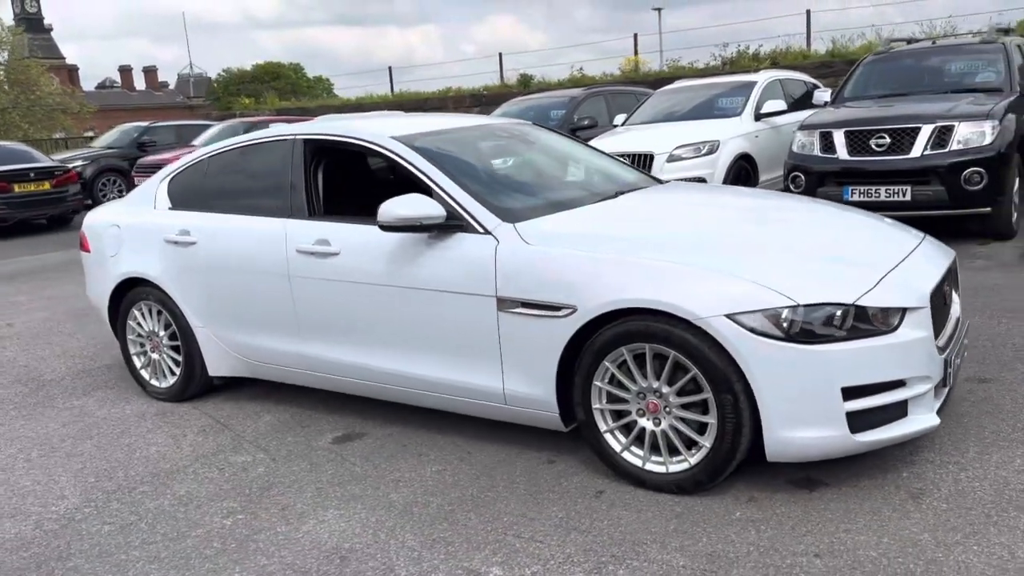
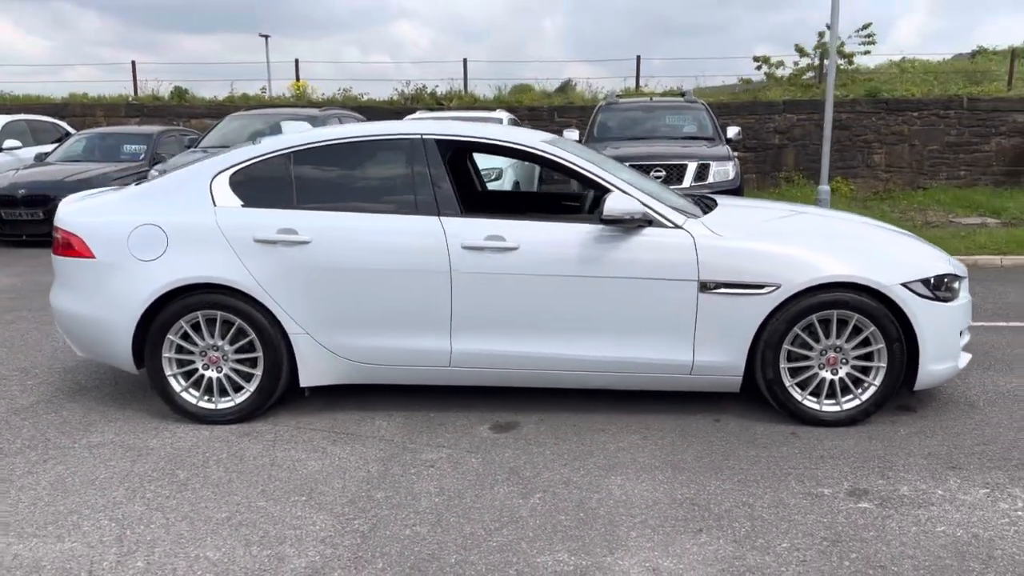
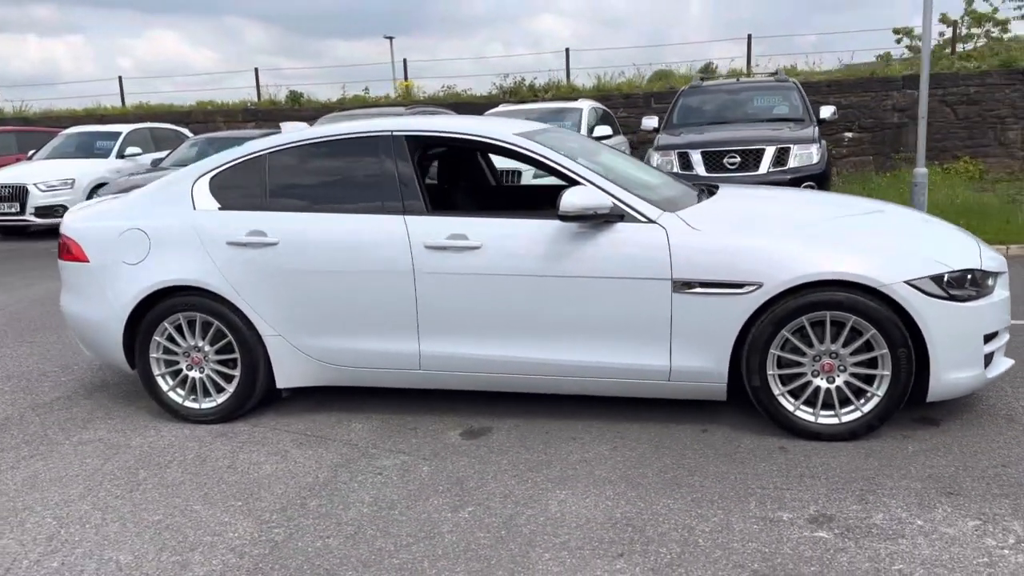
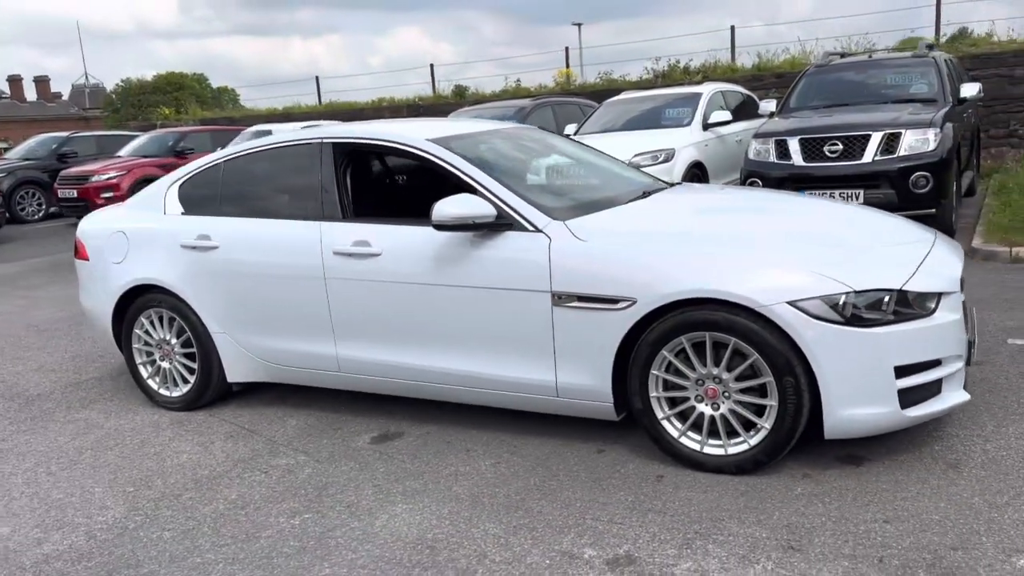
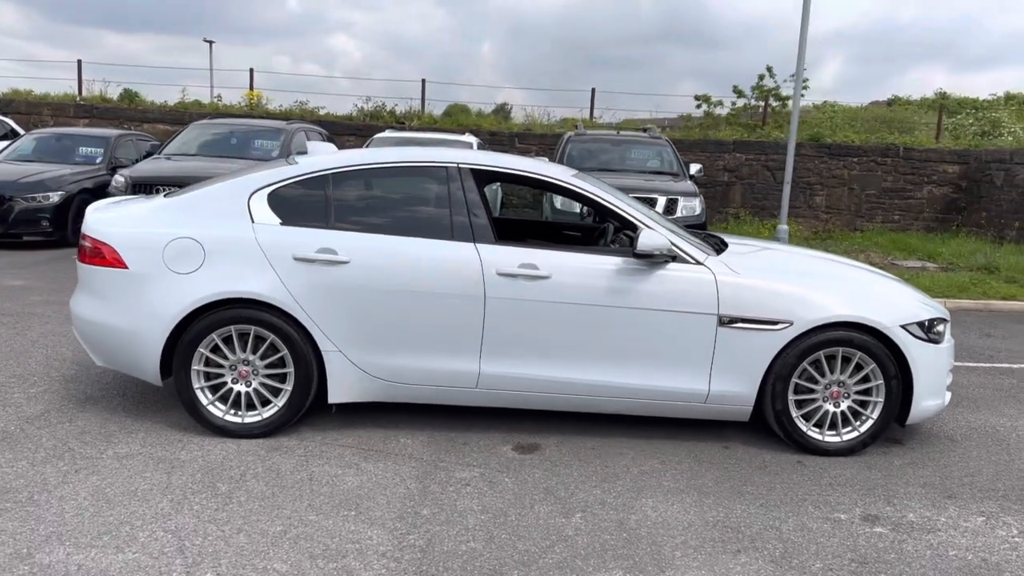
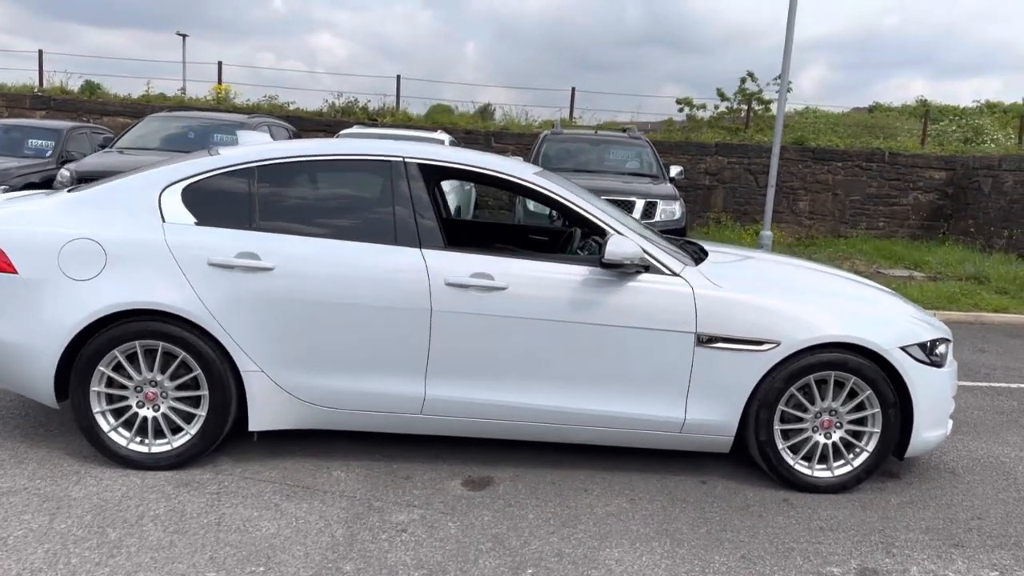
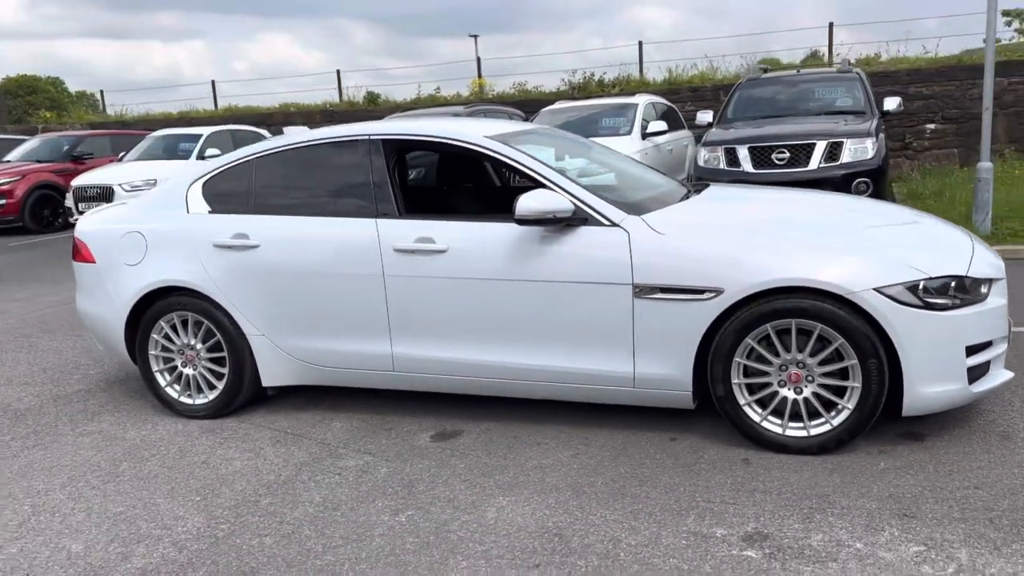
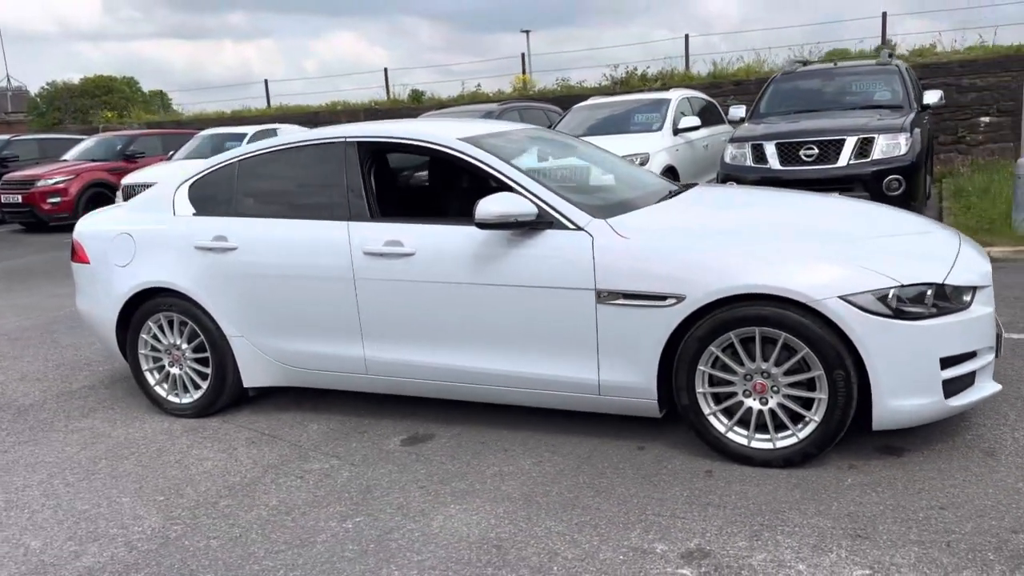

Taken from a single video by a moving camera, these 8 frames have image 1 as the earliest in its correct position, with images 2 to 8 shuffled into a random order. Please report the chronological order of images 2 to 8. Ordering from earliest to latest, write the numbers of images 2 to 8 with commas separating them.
4, 8, 7, 3, 2, 5, 6
